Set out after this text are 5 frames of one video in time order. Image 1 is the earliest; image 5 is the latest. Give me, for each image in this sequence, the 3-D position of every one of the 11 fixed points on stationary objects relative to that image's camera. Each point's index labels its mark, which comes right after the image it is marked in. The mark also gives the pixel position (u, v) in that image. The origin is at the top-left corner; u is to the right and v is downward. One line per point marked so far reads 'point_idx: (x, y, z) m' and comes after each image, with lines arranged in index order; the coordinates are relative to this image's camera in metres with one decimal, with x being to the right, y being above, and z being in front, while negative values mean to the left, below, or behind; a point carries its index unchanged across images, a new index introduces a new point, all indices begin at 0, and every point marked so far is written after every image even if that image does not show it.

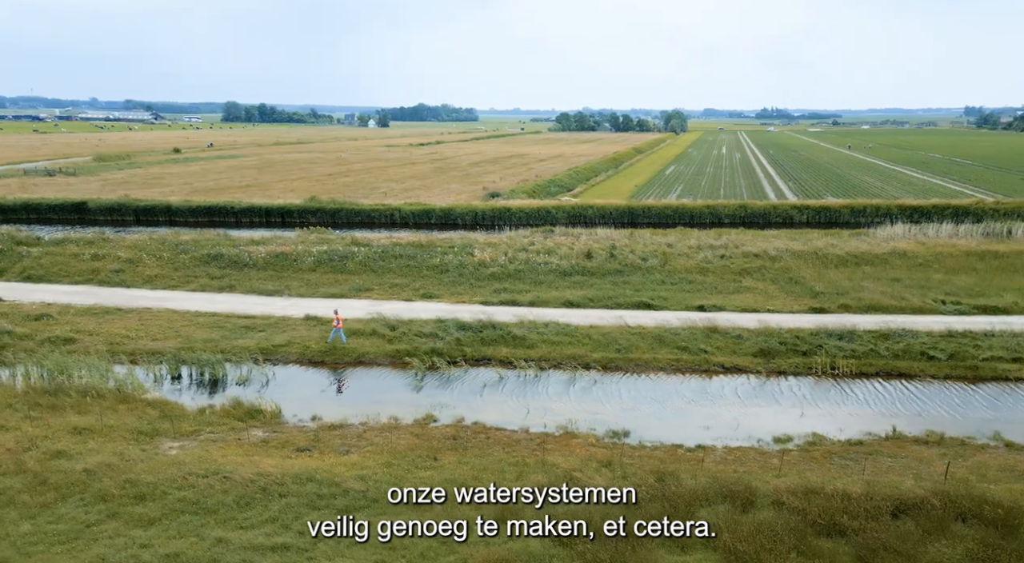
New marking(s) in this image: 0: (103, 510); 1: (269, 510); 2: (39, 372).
0: (-5.7, -3.3, +9.7) m
1: (-3.4, -3.3, +9.8) m
2: (-10.7, -2.1, +15.4) m
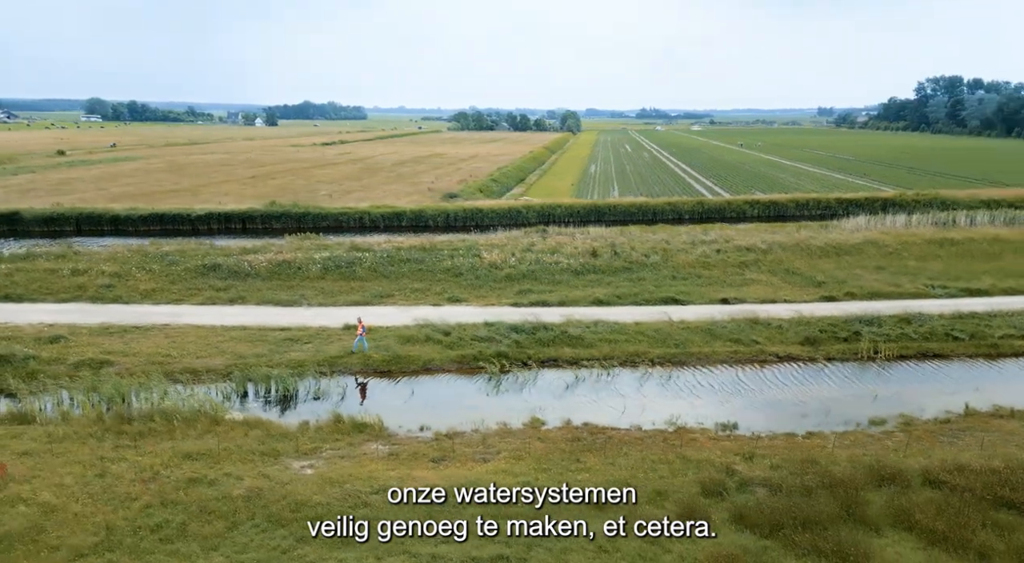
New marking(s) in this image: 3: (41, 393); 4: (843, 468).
0: (-3.0, -3.4, +9.1) m
1: (-0.7, -3.4, +9.4) m
2: (-8.6, -2.5, +14.2) m
3: (-10.2, -2.4, +14.8) m
4: (+5.7, -3.1, +11.4) m
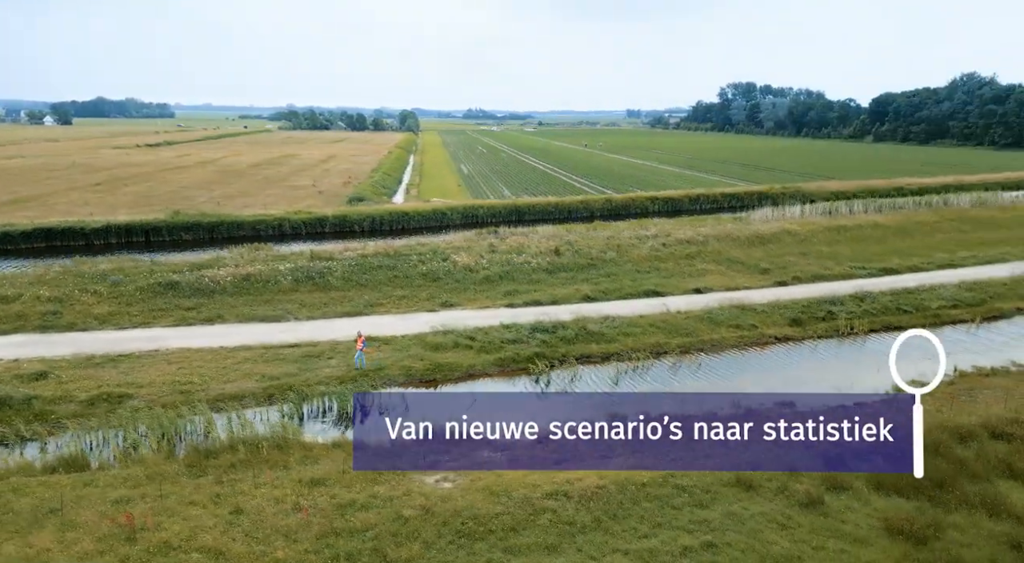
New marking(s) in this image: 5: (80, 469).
0: (-0.2, -3.5, +8.9) m
1: (+2.0, -3.4, +9.7) m
2: (-6.8, -2.9, +12.8) m
3: (-8.5, -3.0, +13.1) m
4: (+7.8, -2.8, +12.8) m
5: (-7.4, -3.2, +11.6) m
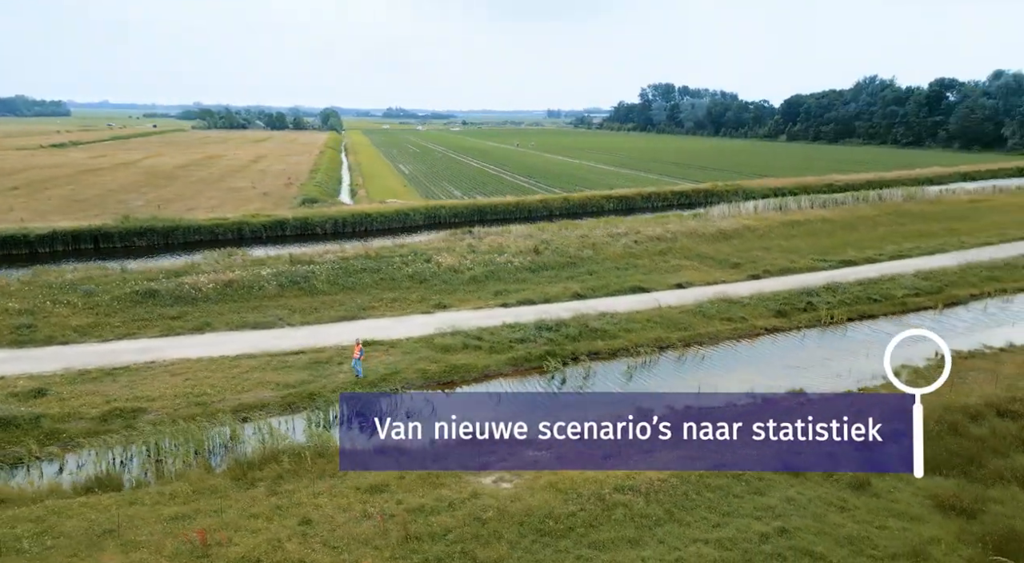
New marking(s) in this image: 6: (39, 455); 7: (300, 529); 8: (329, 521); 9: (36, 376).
0: (+0.9, -3.5, +9.0) m
1: (+3.0, -3.3, +10.0) m
2: (-6.0, -3.0, +12.3) m
3: (-7.7, -3.1, +12.4) m
4: (+8.5, -2.6, +13.6) m
5: (-6.5, -3.4, +11.1) m
6: (-8.6, -3.2, +12.3) m
7: (-3.0, -3.5, +9.4) m
8: (-2.6, -3.4, +9.6) m
9: (-11.2, -2.2, +16.0) m
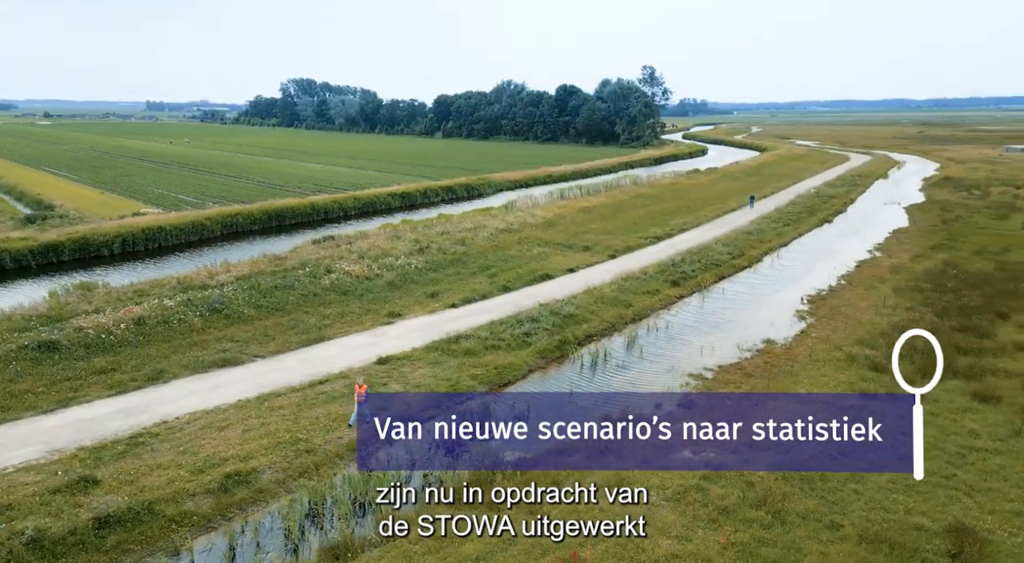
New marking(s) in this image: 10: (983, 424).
0: (+5.3, -3.2, +11.0) m
1: (+6.8, -2.8, +12.7) m
2: (-2.3, -3.5, +11.1) m
3: (-4.0, -3.8, +10.5) m
4: (+10.1, -1.5, +18.3) m
5: (-2.2, -3.9, +9.8) m
6: (-4.7, -3.9, +10.0) m
7: (+1.6, -3.5, +9.7) m
8: (+1.9, -3.5, +10.0) m
9: (-8.7, -3.3, +12.2) m
10: (+8.9, -2.7, +12.9) m
